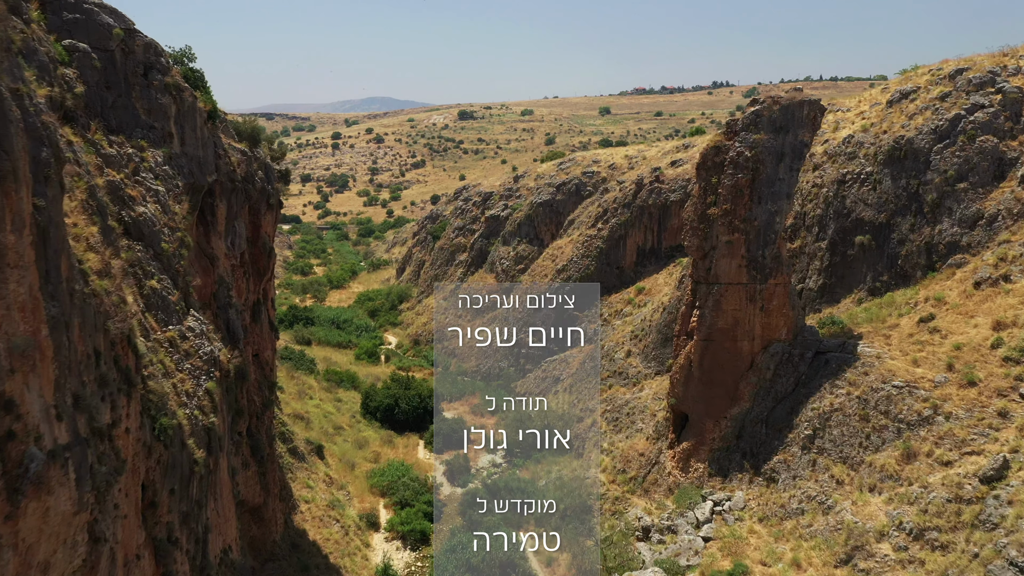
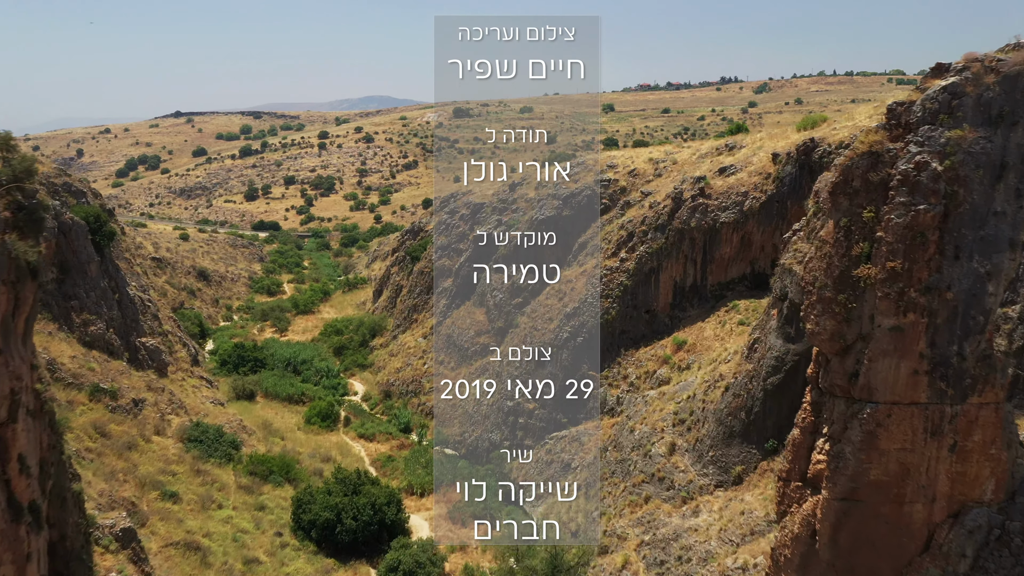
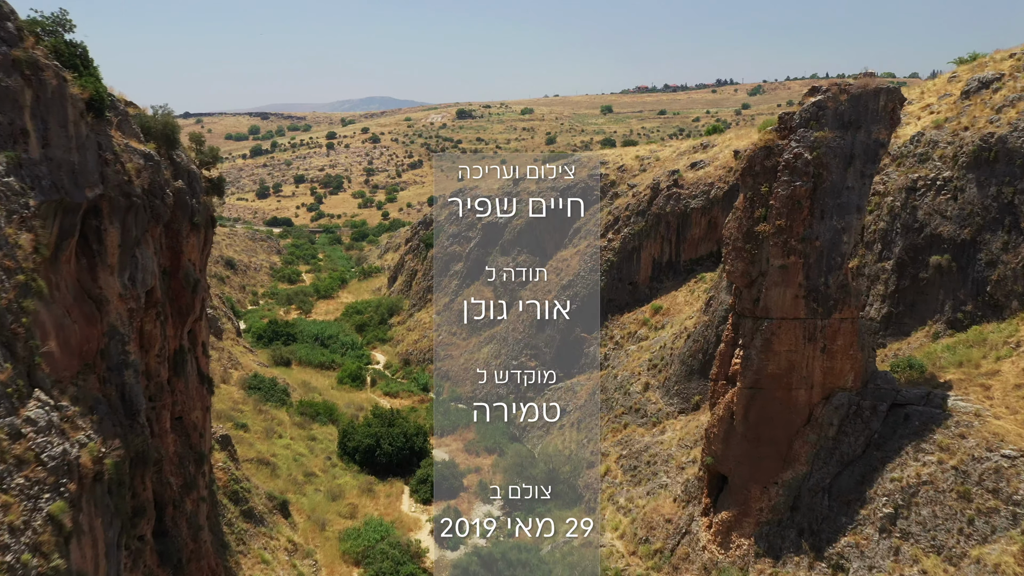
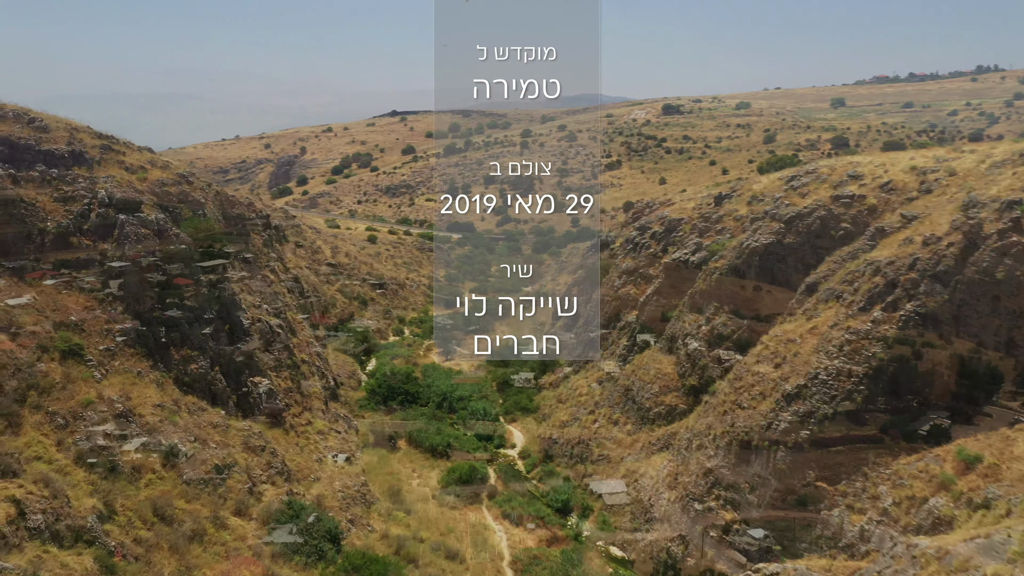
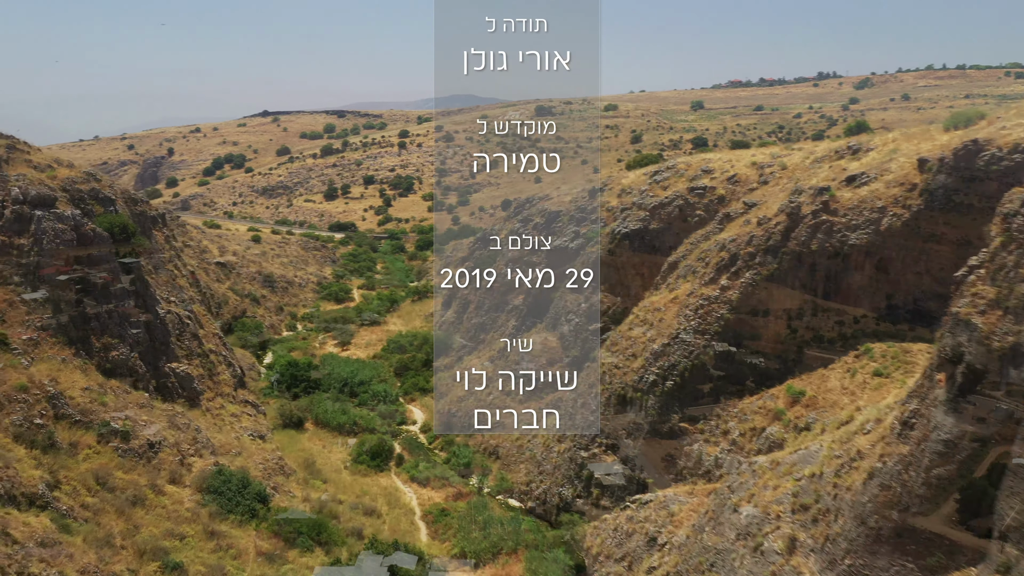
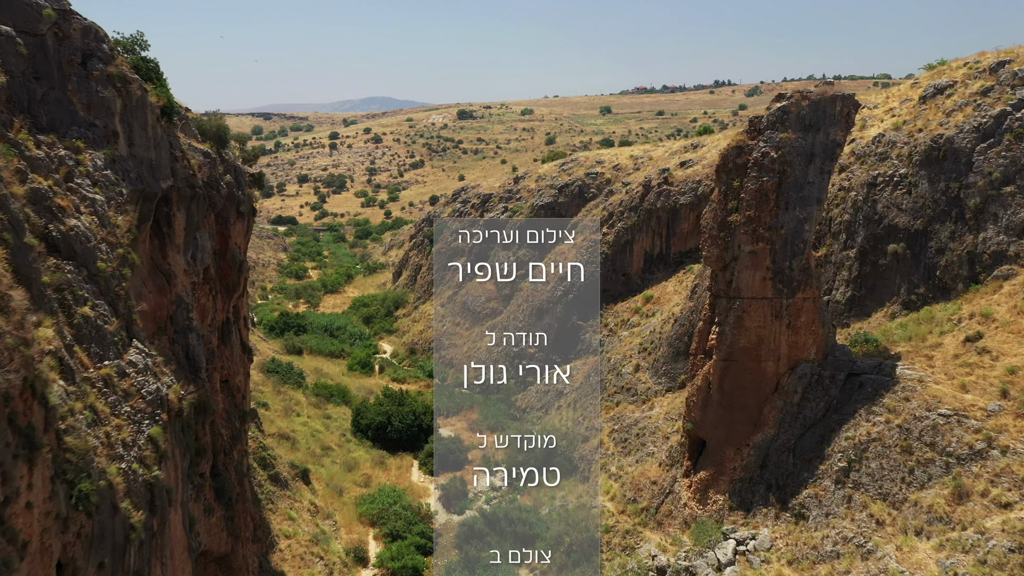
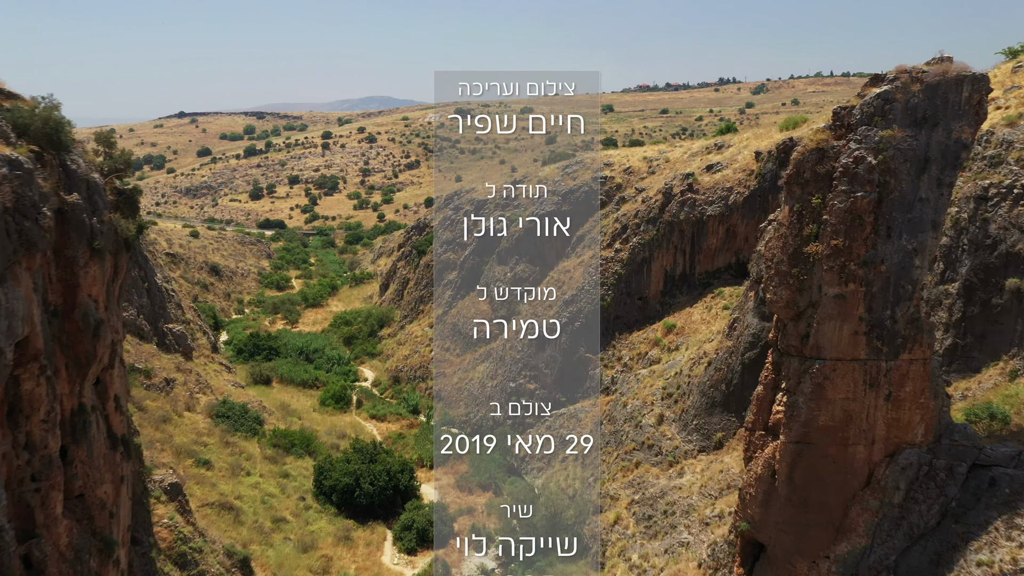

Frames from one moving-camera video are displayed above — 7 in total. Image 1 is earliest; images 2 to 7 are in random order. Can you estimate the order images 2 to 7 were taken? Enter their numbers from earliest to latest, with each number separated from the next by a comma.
6, 3, 7, 2, 5, 4
